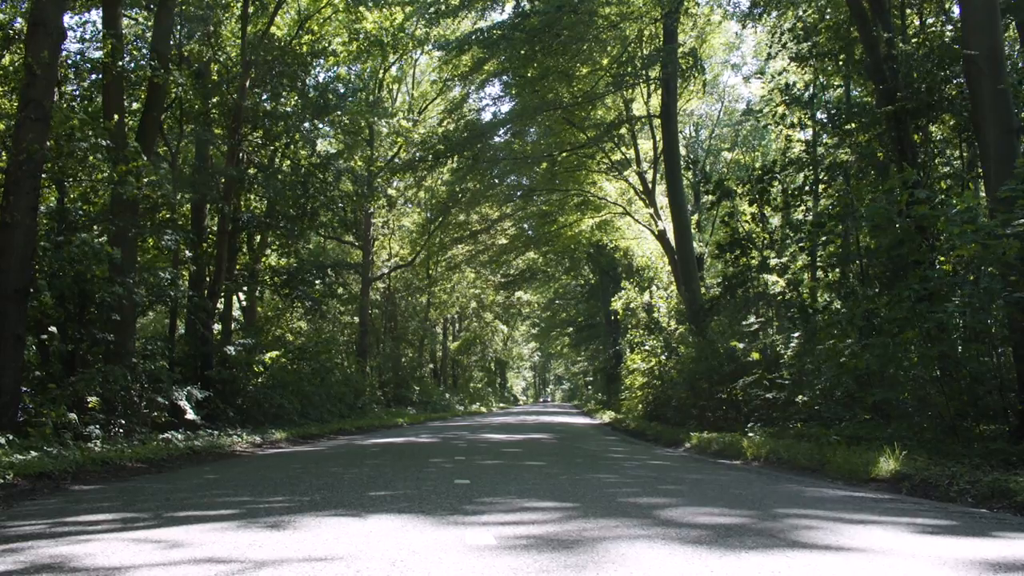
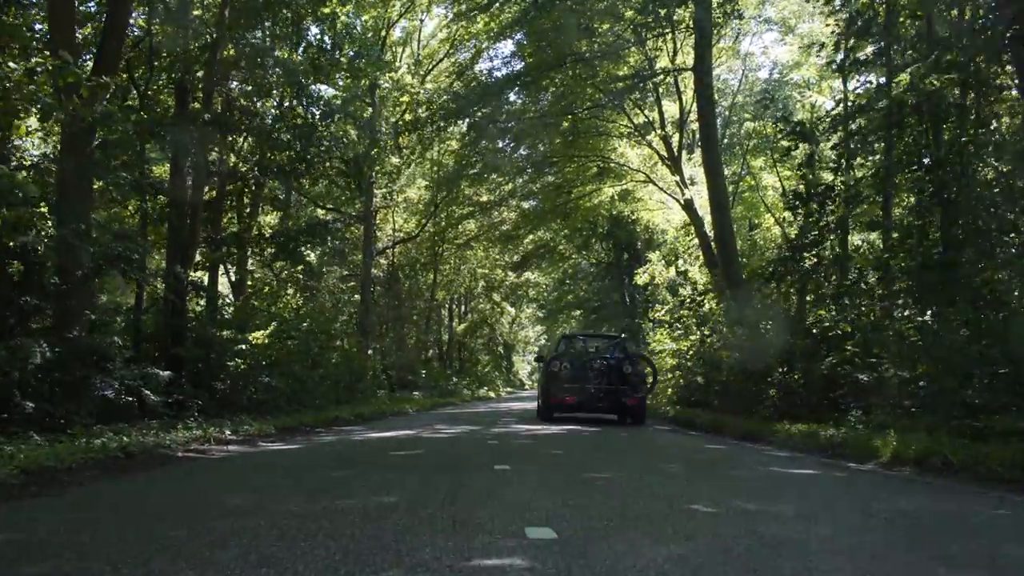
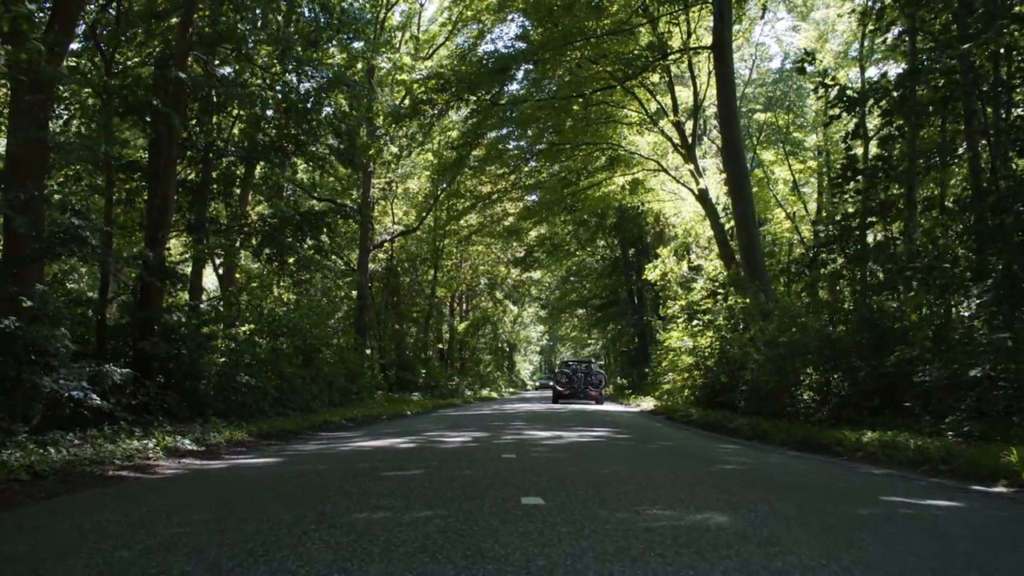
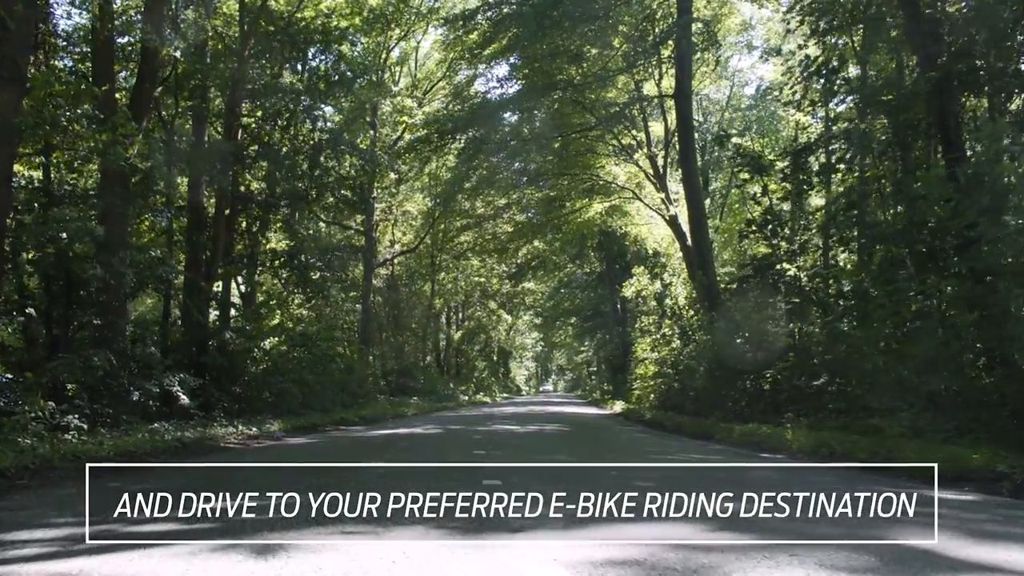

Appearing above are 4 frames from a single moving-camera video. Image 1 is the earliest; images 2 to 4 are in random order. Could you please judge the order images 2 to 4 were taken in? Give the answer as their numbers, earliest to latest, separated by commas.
4, 2, 3
